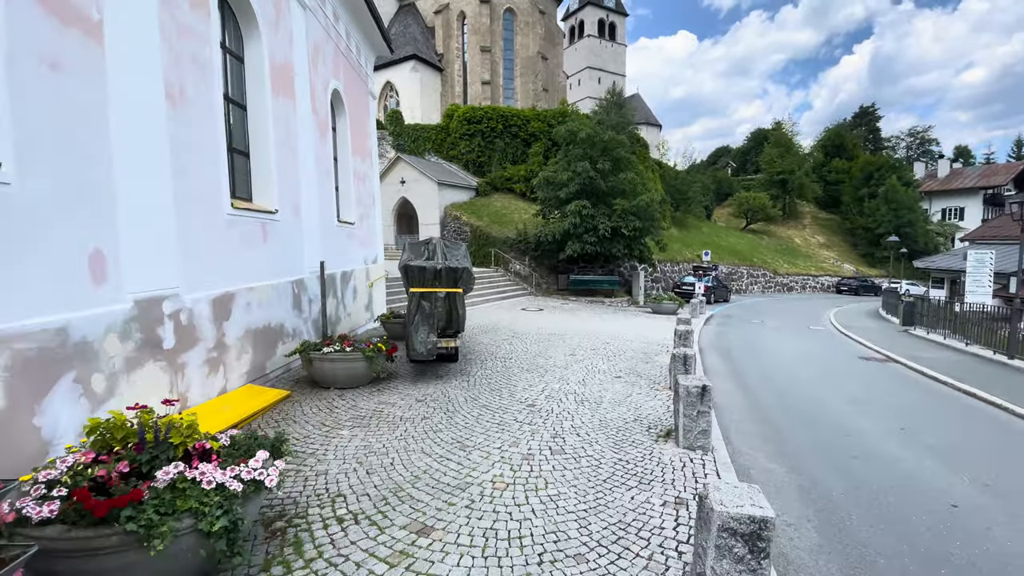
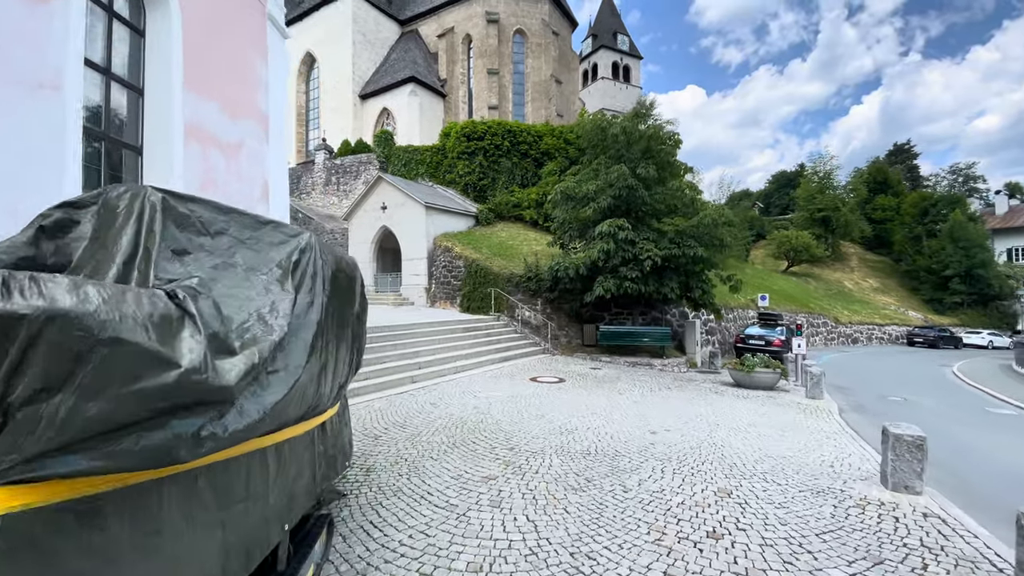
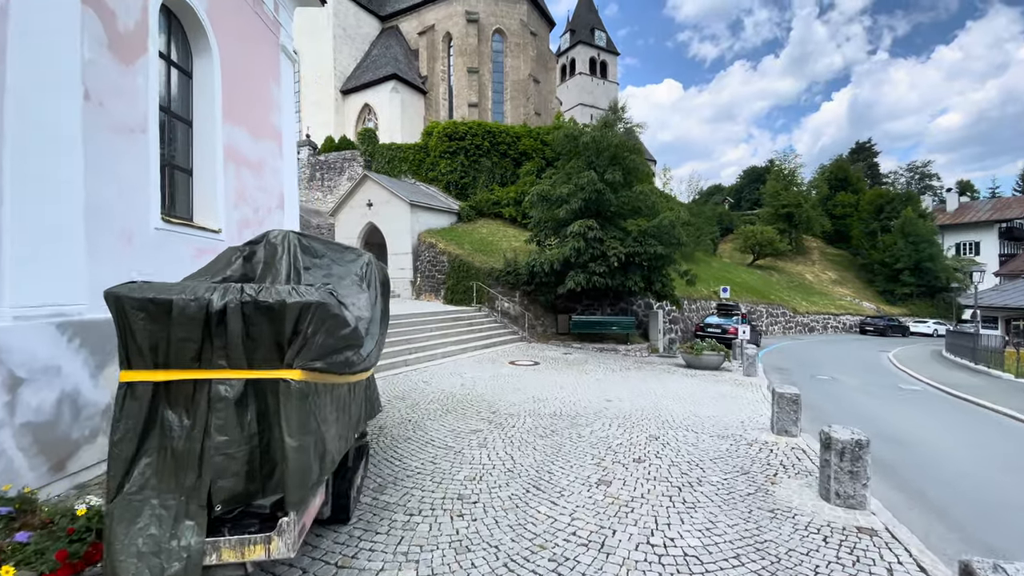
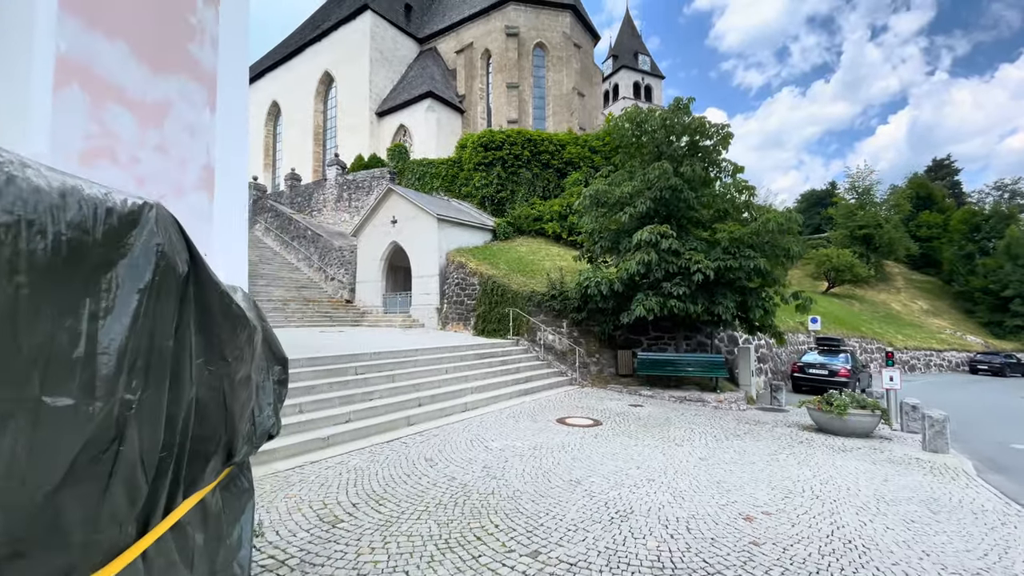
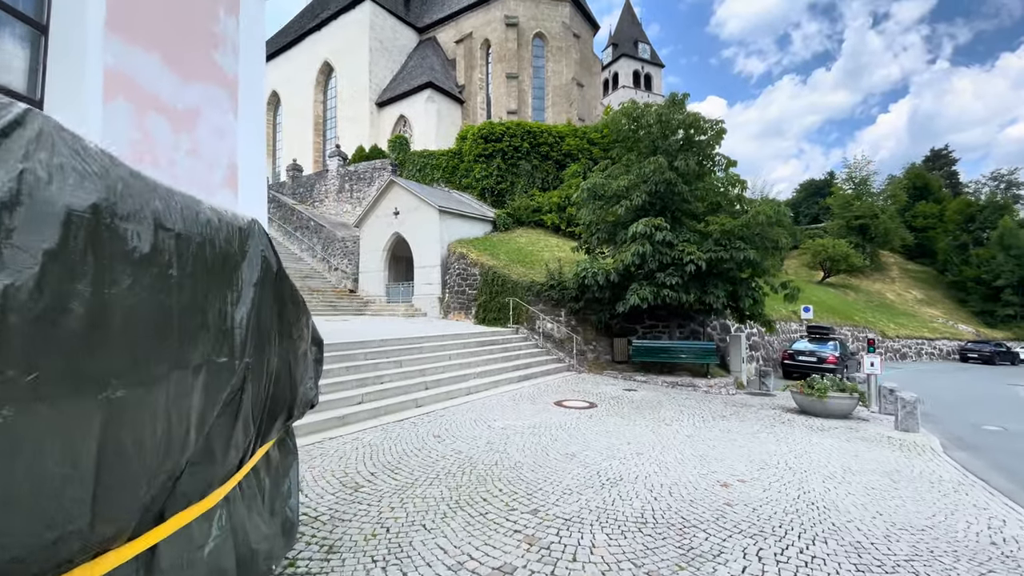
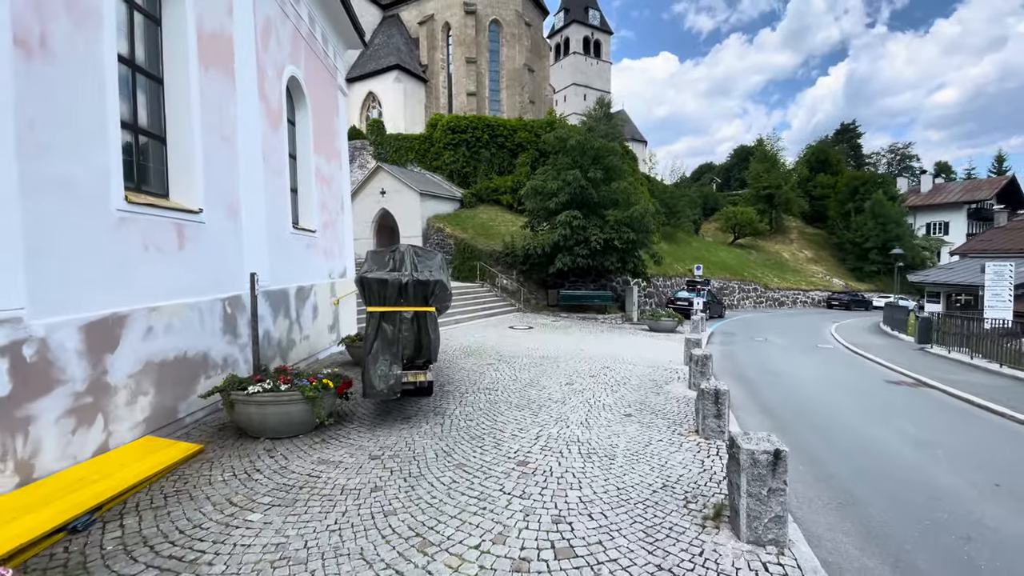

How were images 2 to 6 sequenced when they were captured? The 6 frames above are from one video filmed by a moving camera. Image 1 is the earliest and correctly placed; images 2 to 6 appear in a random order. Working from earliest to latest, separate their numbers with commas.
6, 3, 2, 5, 4
